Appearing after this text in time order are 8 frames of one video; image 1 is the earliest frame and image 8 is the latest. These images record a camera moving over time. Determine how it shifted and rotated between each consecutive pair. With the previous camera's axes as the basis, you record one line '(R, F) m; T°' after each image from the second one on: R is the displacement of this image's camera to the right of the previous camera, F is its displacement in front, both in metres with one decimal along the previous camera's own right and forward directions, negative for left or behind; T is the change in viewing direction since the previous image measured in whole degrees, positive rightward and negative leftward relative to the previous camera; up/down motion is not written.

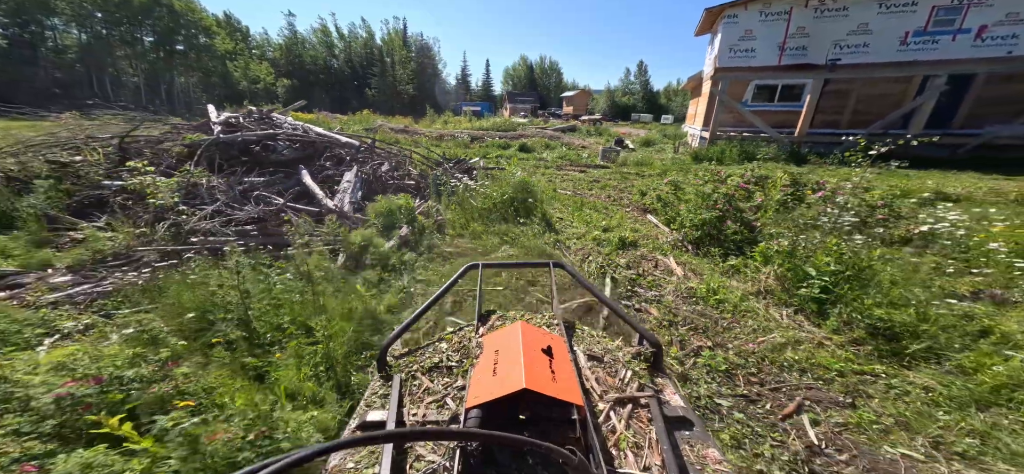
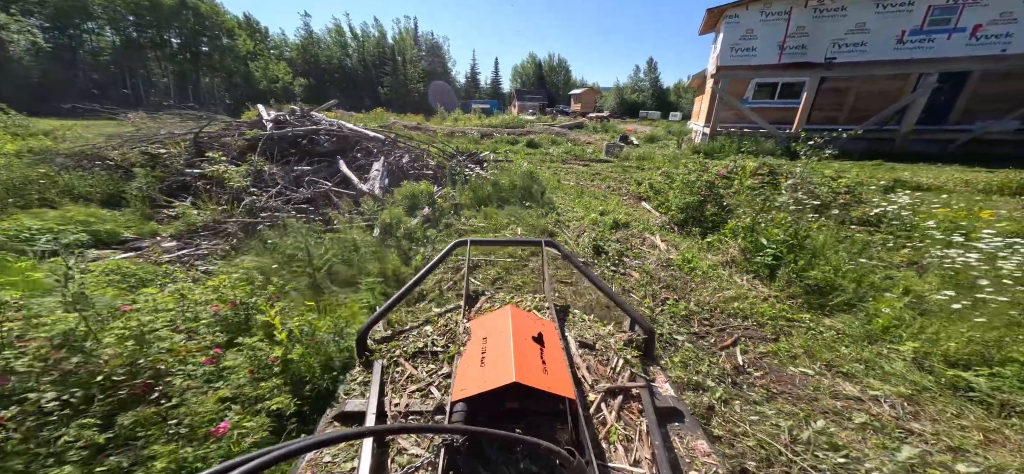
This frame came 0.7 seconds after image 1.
(0.0, -0.8) m; -1°
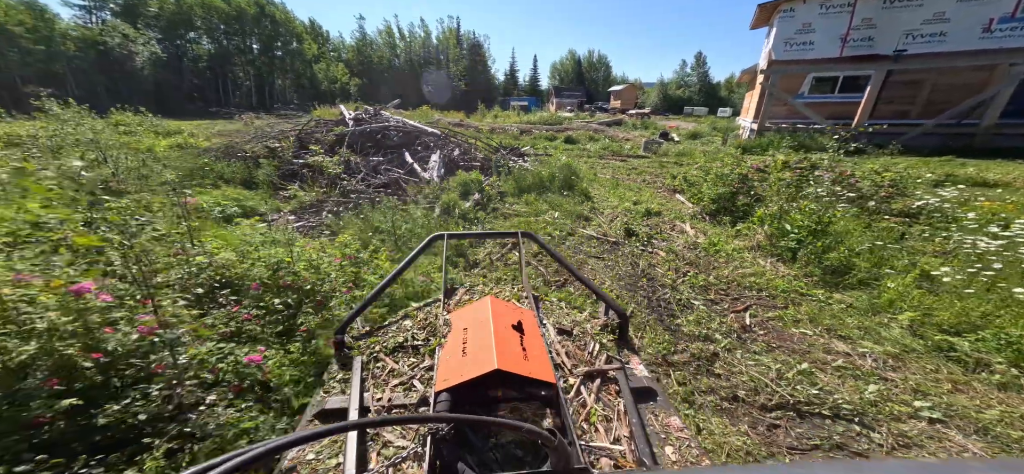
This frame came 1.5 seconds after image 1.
(-0.1, -0.7) m; -6°
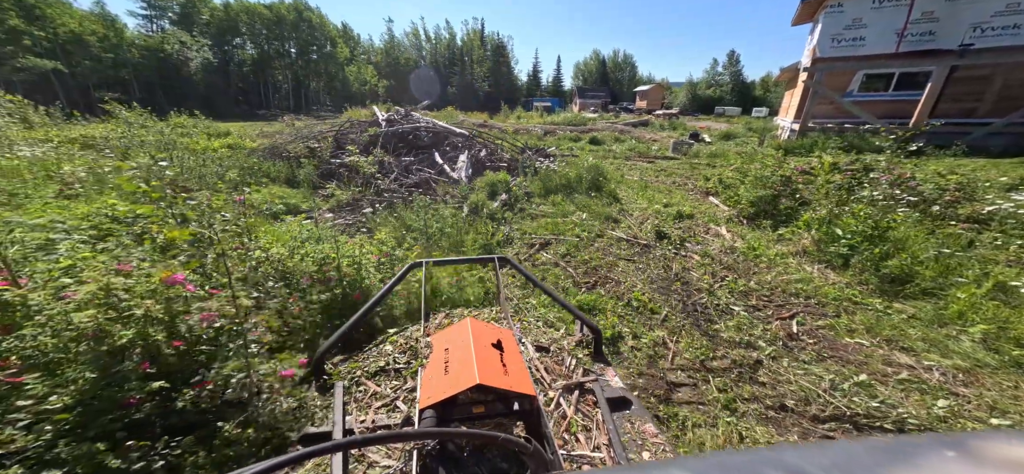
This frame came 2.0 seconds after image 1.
(-0.1, 0.0) m; -3°
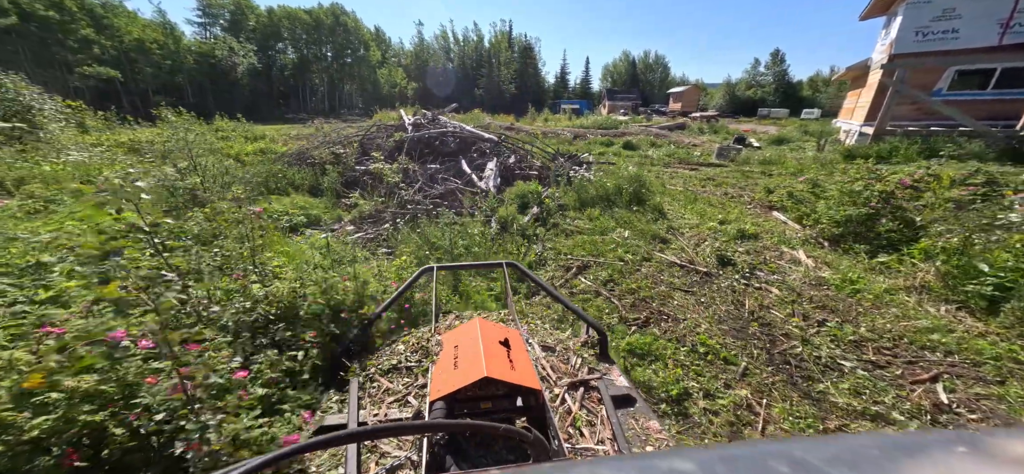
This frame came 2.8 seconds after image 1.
(-0.1, +0.5) m; -4°
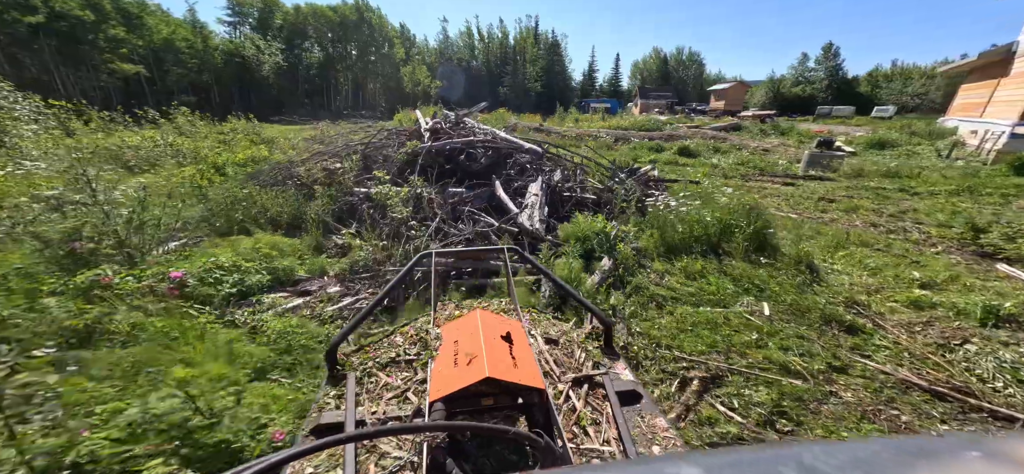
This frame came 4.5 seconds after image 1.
(-0.5, +2.0) m; -4°
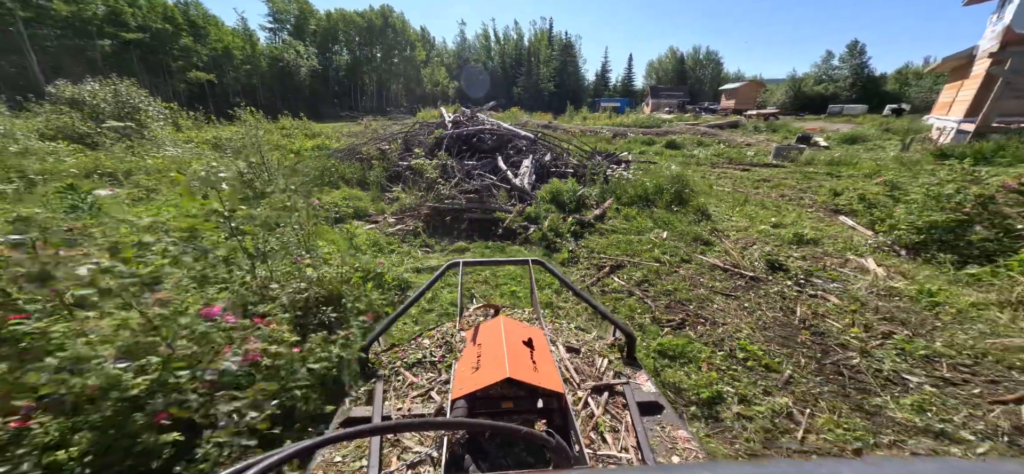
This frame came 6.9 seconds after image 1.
(+0.5, -2.1) m; -3°
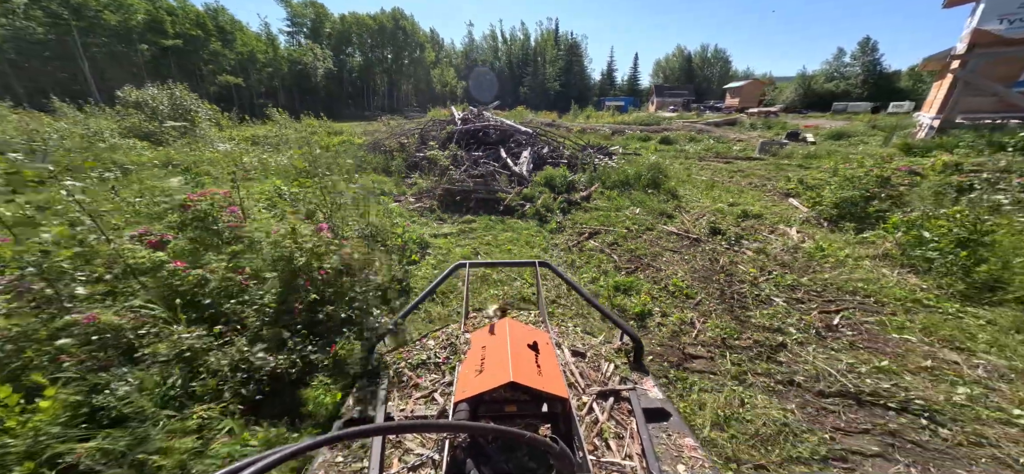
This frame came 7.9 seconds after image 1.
(+0.2, -1.2) m; -1°
